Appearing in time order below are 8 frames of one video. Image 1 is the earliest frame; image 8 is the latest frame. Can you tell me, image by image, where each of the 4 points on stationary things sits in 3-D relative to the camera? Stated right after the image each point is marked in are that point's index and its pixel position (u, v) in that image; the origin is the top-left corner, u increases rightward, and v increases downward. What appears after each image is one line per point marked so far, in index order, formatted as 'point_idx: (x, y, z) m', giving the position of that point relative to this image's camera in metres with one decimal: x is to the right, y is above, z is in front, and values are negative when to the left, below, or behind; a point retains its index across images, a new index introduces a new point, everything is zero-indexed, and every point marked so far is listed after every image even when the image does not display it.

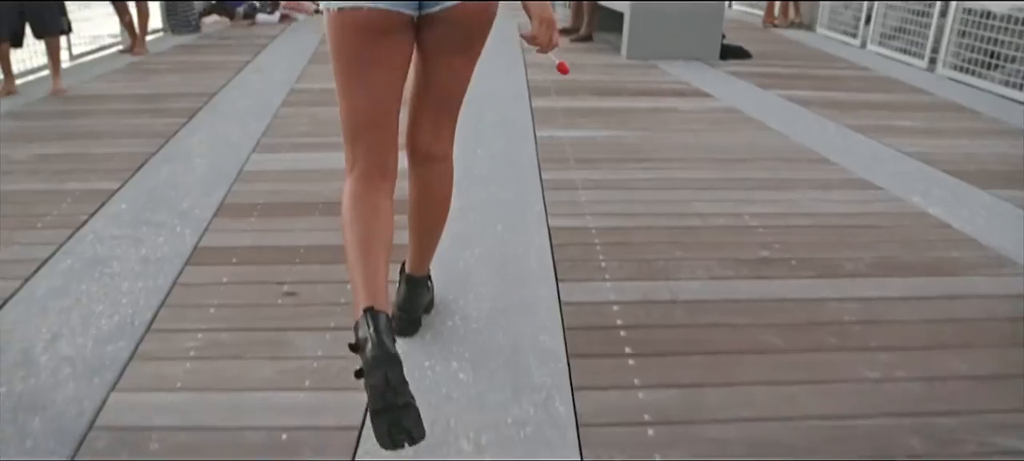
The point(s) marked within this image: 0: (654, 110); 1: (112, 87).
0: (+0.8, +0.7, +4.9) m
1: (-2.7, +1.0, +6.0) m
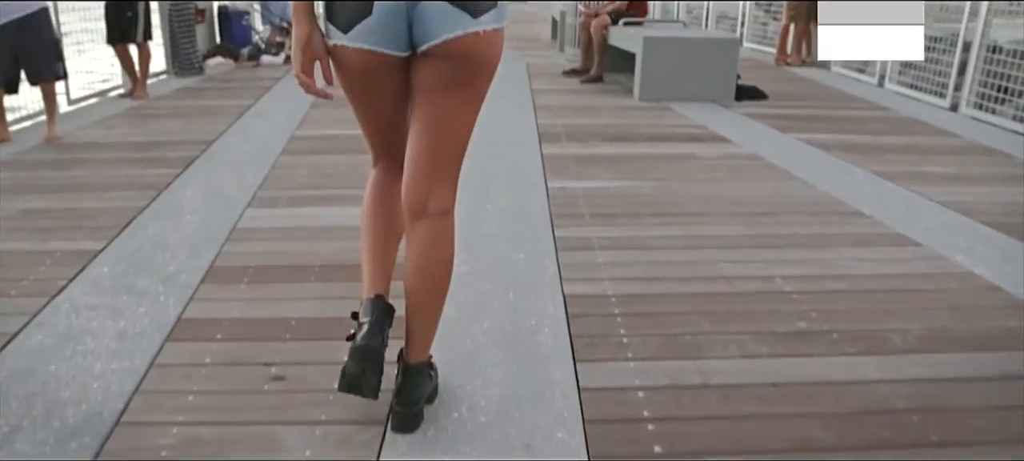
0: (+0.8, +0.4, +4.7) m
1: (-2.6, +0.6, +5.8) m
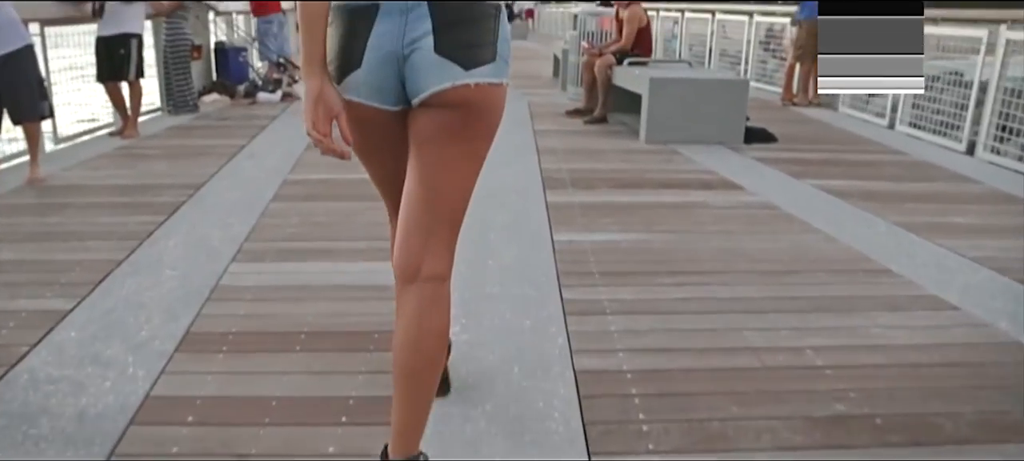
0: (+0.8, +0.1, +4.4) m
1: (-2.6, +0.3, +5.5) m
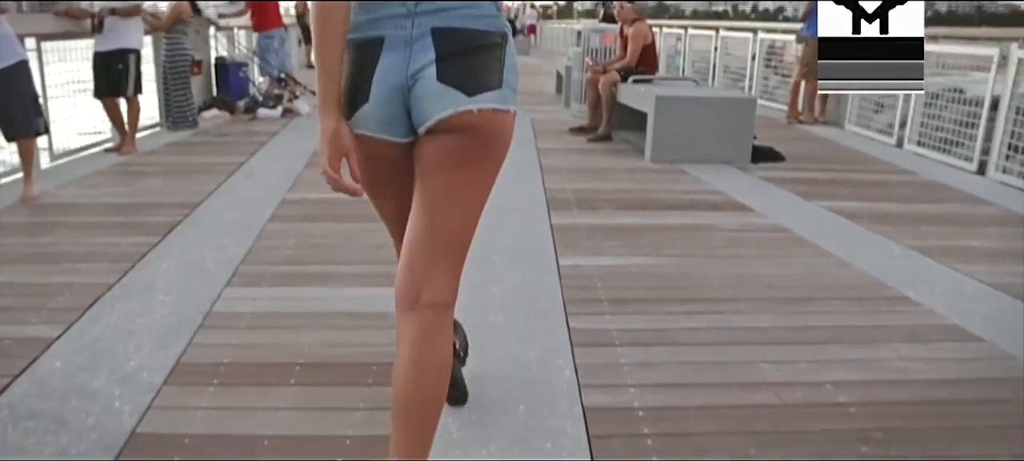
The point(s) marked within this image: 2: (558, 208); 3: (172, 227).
0: (+0.9, 0.0, +4.3) m
1: (-2.6, +0.2, +5.4) m
2: (+0.2, +0.1, +4.6) m
3: (-1.7, 0.0, +4.4) m
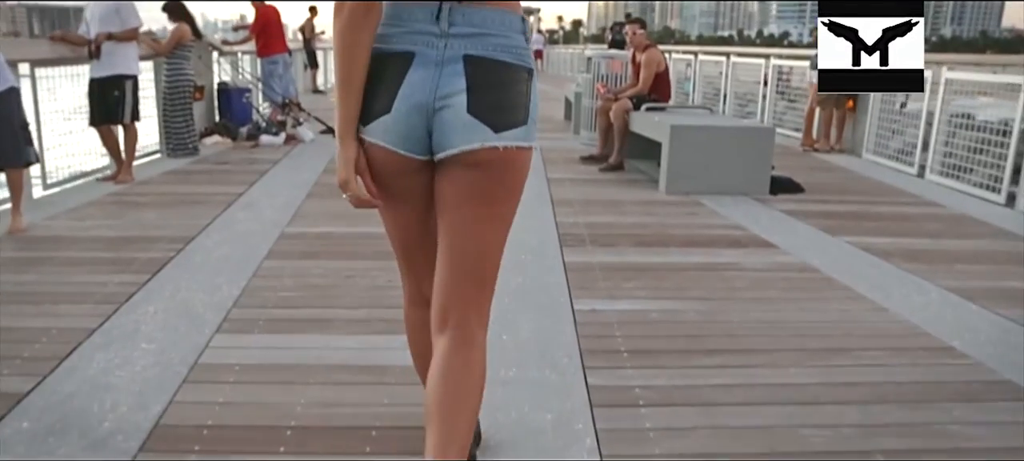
0: (+0.9, -0.2, +4.1) m
1: (-2.5, 0.0, +5.2) m
2: (+0.3, -0.1, +4.3) m
3: (-1.6, -0.2, +4.2) m
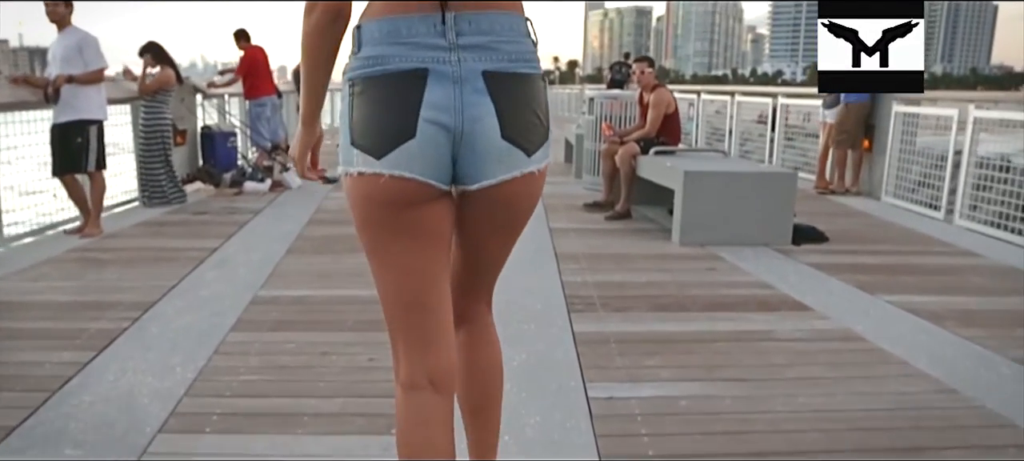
0: (+0.9, -0.4, +3.5) m
1: (-2.5, -0.3, +4.7) m
2: (+0.3, -0.3, +3.8) m
3: (-1.6, -0.4, +3.6) m
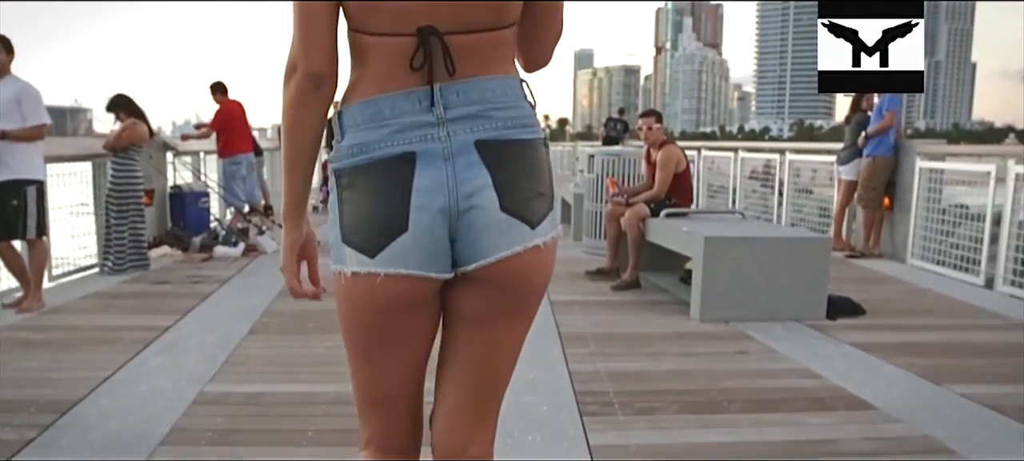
0: (+0.9, -0.7, +2.8) m
1: (-2.5, -0.7, +3.9) m
2: (+0.3, -0.6, +3.1) m
3: (-1.6, -0.7, +2.9) m
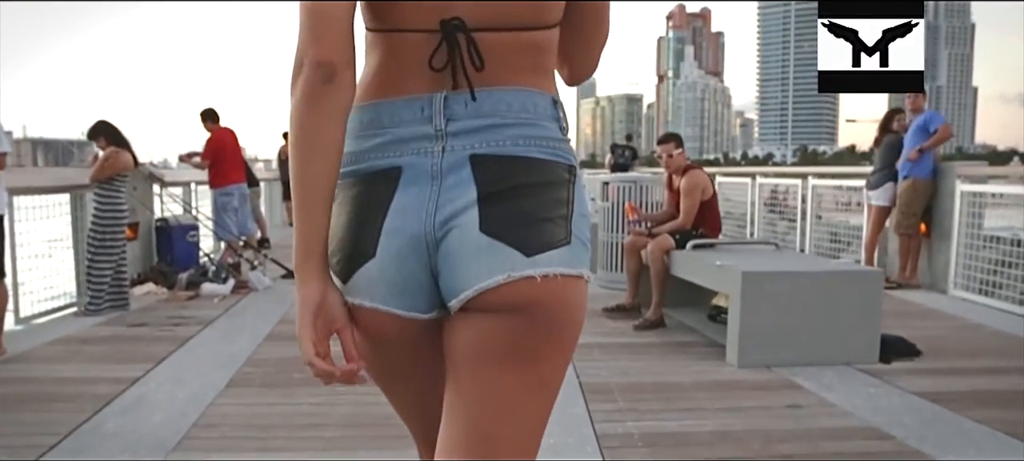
0: (+1.0, -0.8, +2.2) m
1: (-2.5, -0.8, +3.4) m
2: (+0.3, -0.8, +2.5) m
3: (-1.6, -0.9, +2.3) m
